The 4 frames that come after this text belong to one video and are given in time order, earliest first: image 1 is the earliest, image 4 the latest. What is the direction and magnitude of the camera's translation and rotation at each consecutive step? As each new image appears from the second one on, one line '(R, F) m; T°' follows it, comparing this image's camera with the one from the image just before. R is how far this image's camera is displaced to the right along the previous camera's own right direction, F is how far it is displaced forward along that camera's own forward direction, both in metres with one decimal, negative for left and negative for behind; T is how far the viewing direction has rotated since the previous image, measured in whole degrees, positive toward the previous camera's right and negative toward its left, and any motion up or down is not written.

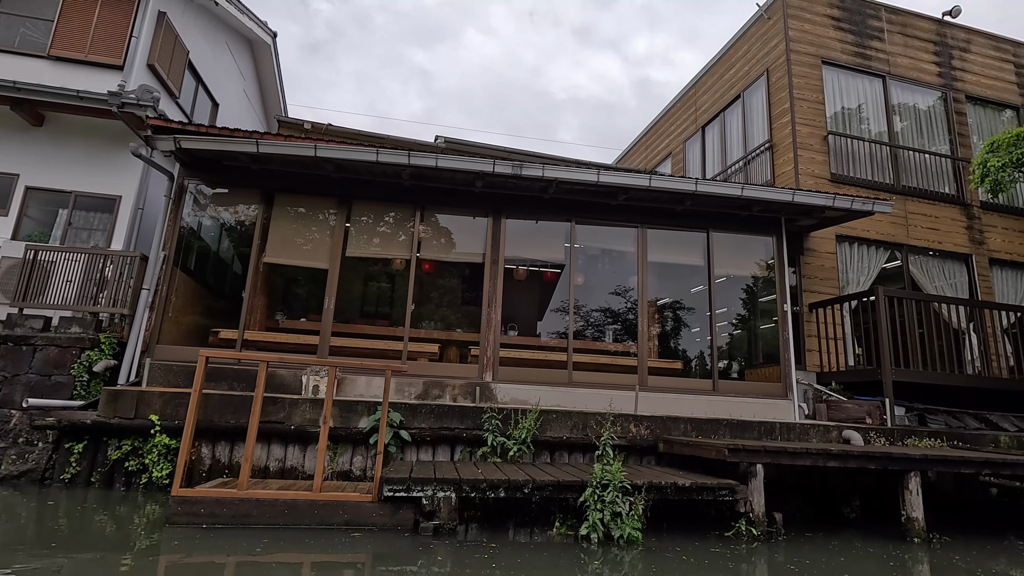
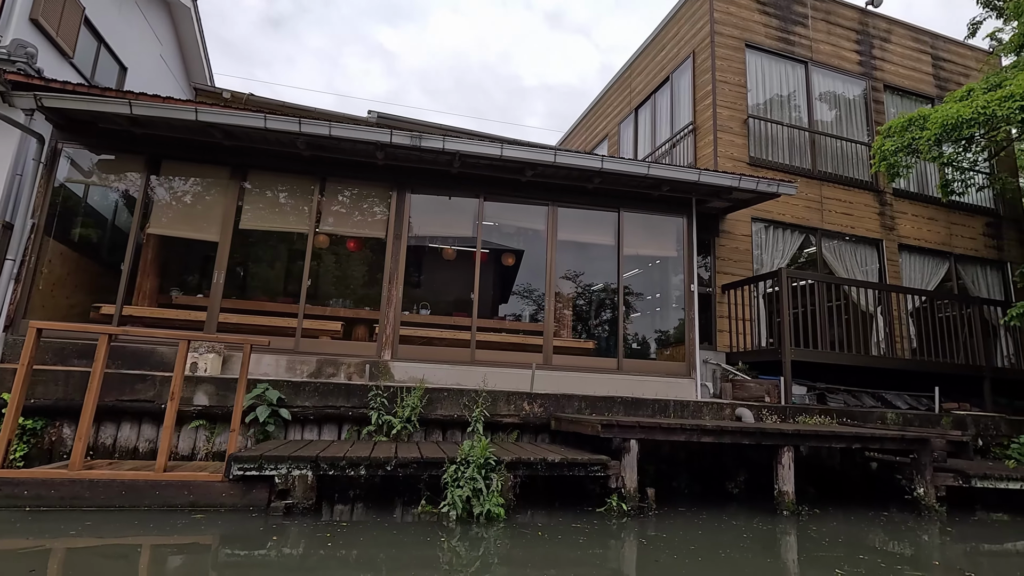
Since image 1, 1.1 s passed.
(+0.6, +0.1) m; +4°
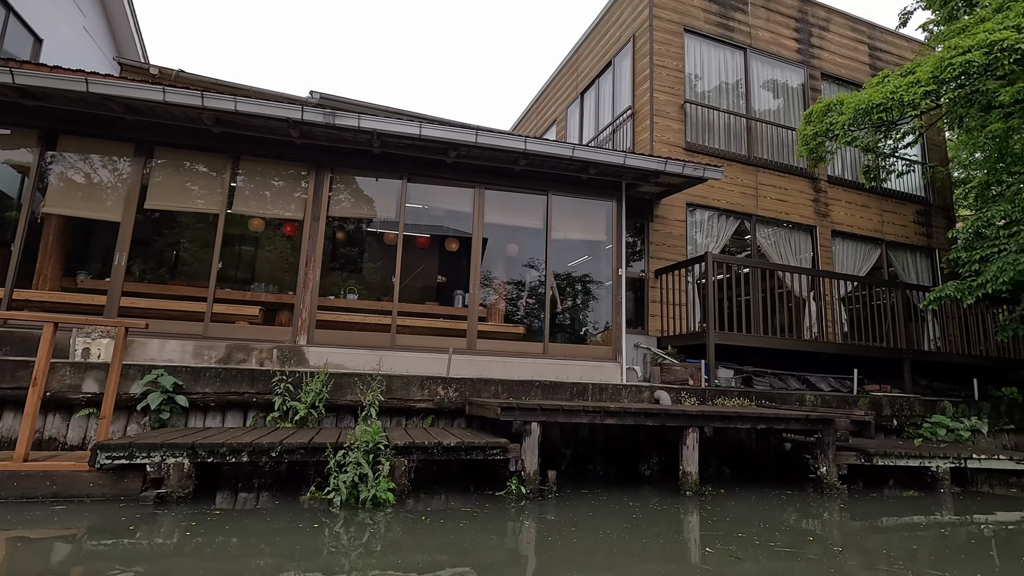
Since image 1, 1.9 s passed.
(+0.5, +0.1) m; +3°
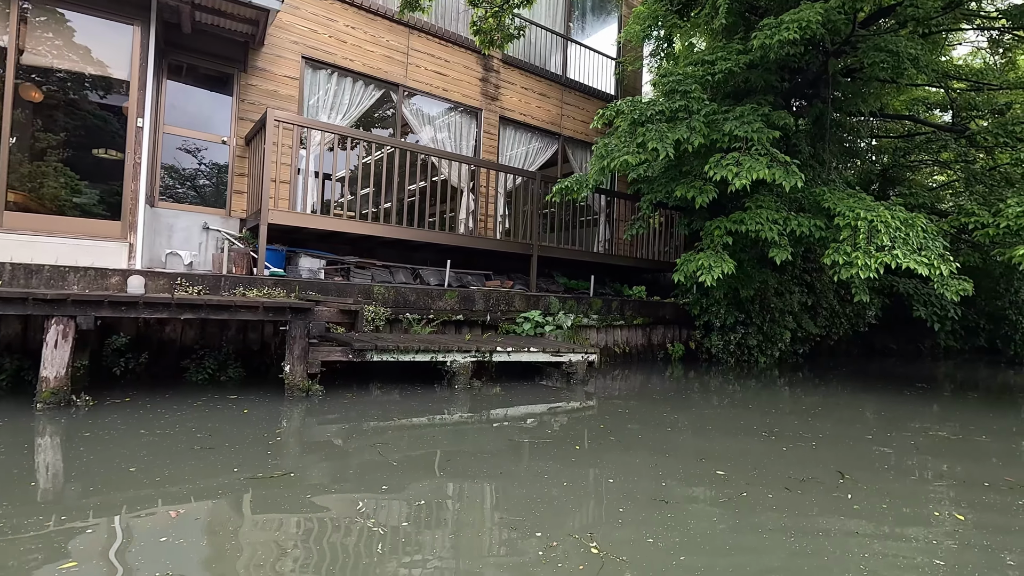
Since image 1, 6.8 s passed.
(+2.7, +0.6) m; +17°
